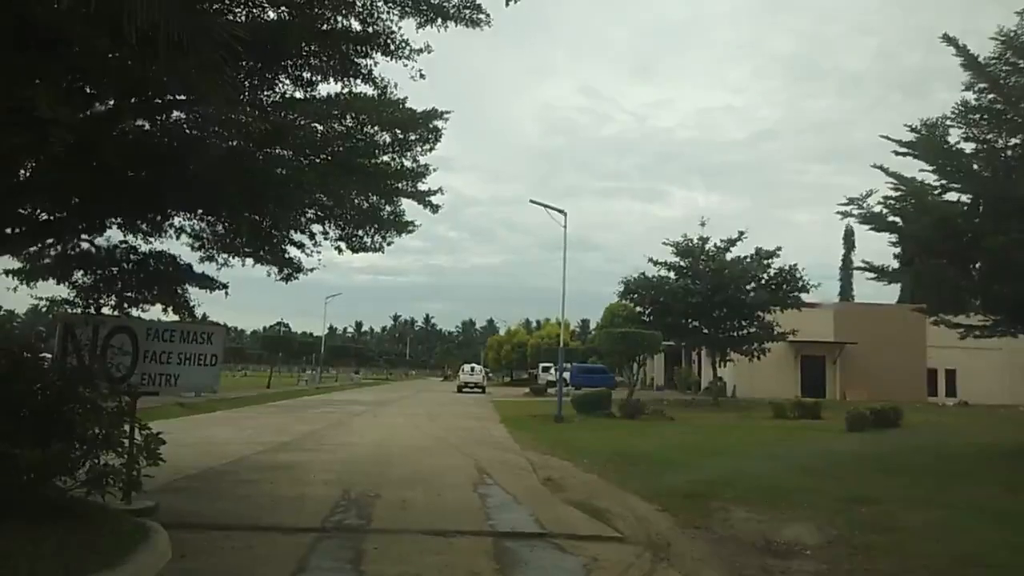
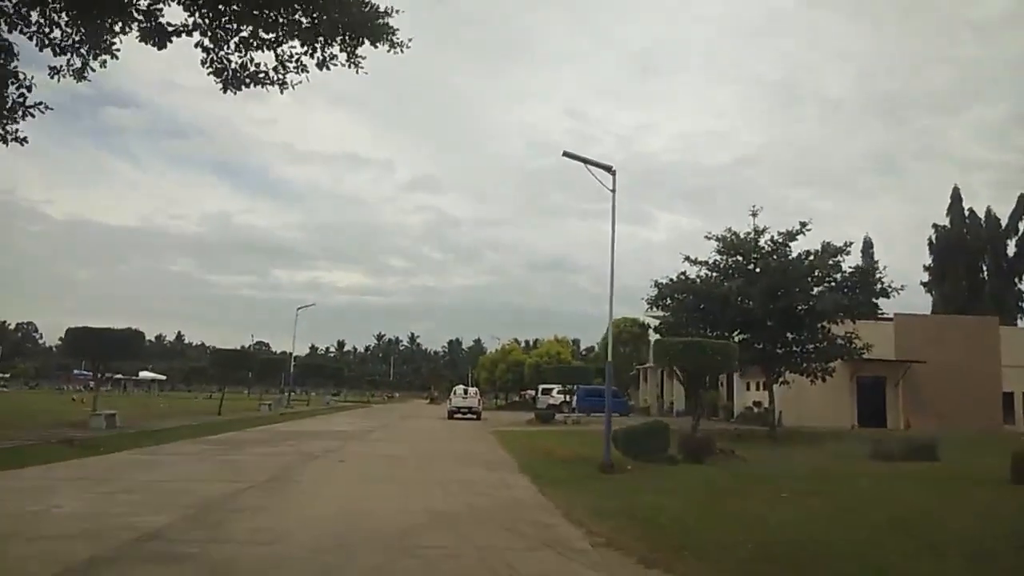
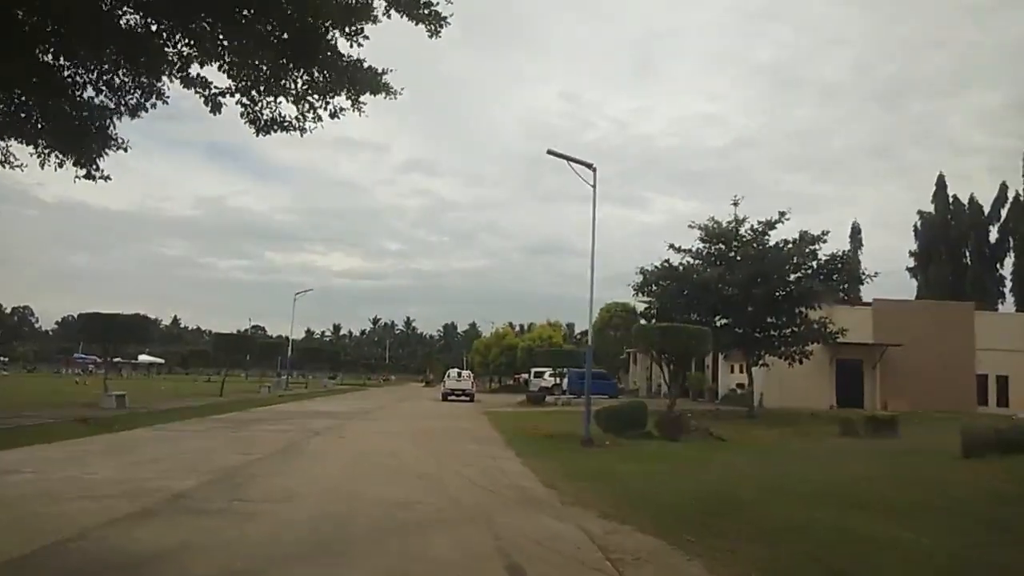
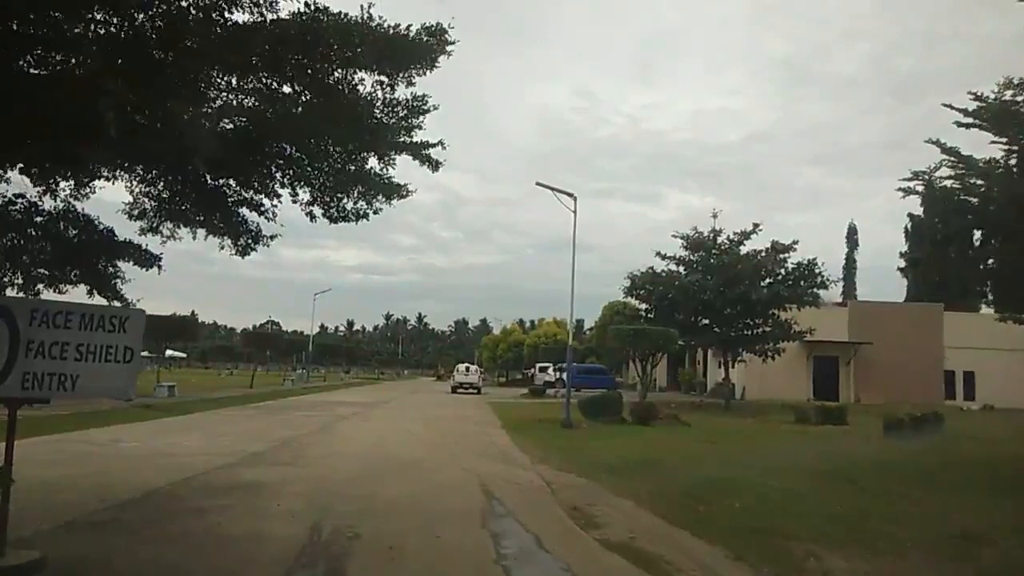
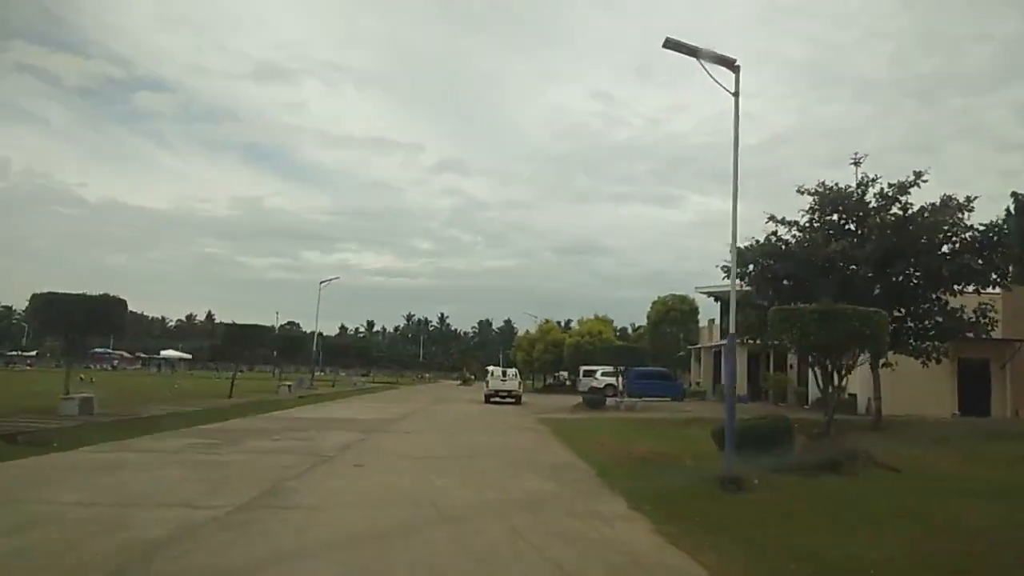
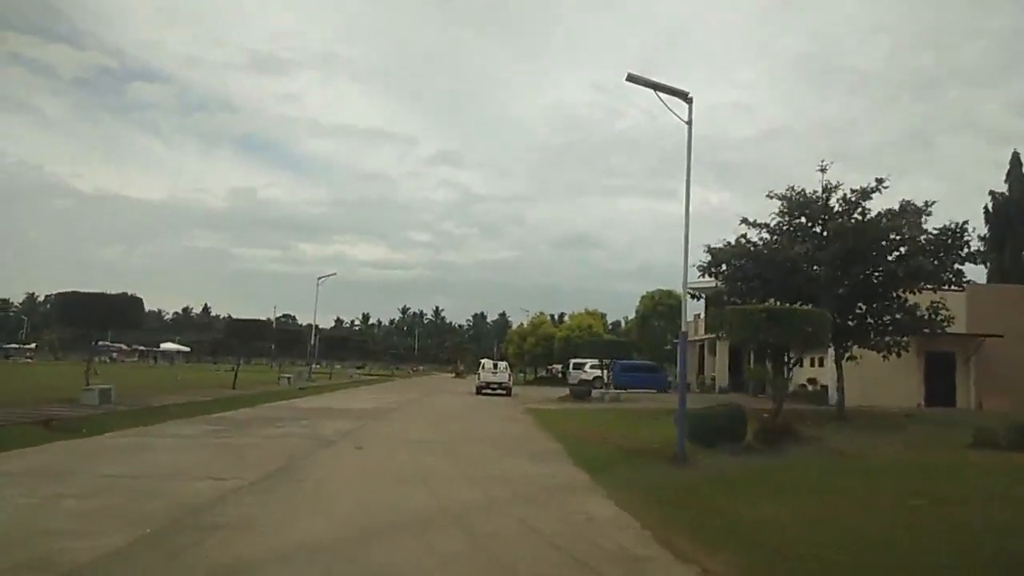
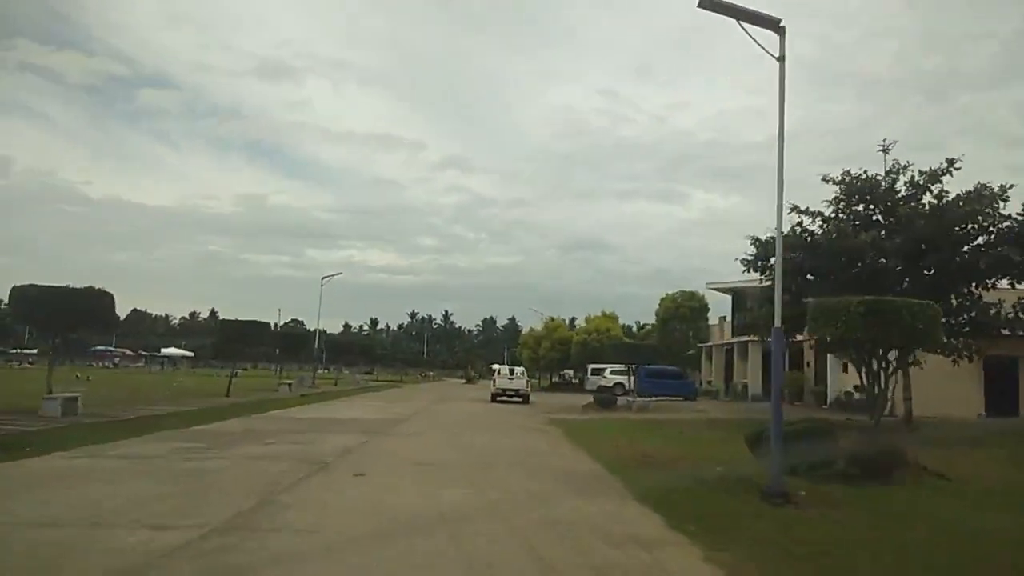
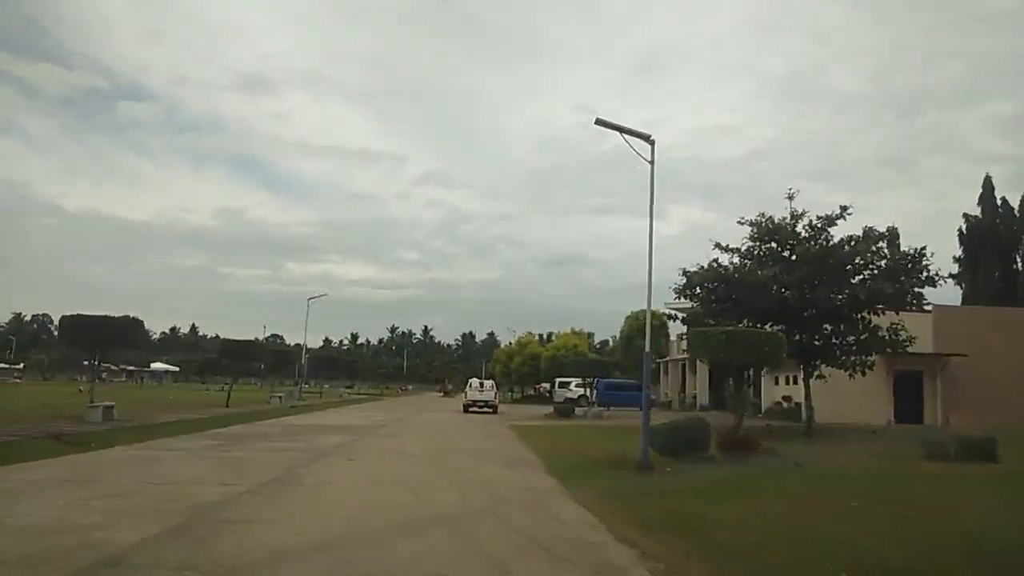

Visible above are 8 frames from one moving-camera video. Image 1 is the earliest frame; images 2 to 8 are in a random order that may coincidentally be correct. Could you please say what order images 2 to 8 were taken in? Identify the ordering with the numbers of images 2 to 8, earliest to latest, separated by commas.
4, 3, 2, 8, 6, 5, 7
